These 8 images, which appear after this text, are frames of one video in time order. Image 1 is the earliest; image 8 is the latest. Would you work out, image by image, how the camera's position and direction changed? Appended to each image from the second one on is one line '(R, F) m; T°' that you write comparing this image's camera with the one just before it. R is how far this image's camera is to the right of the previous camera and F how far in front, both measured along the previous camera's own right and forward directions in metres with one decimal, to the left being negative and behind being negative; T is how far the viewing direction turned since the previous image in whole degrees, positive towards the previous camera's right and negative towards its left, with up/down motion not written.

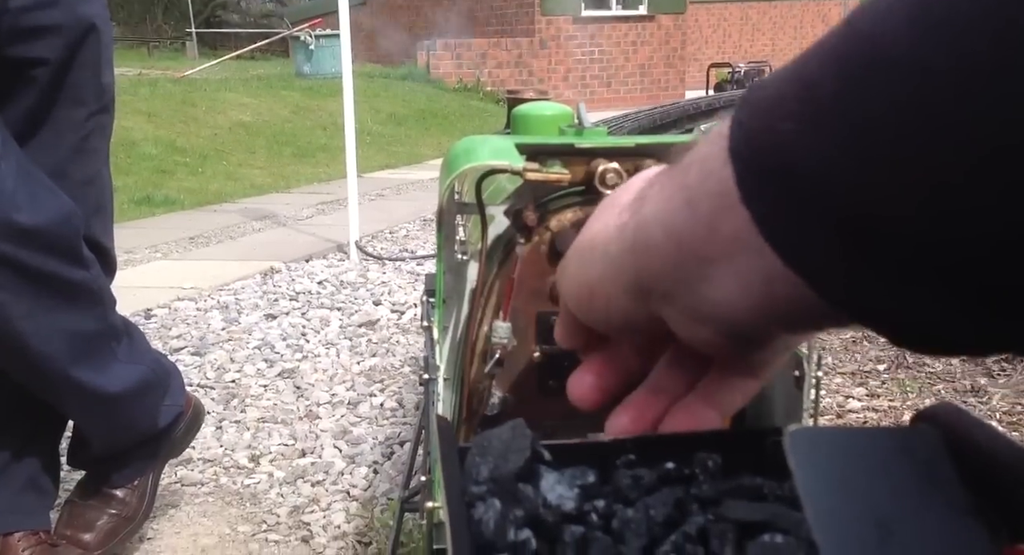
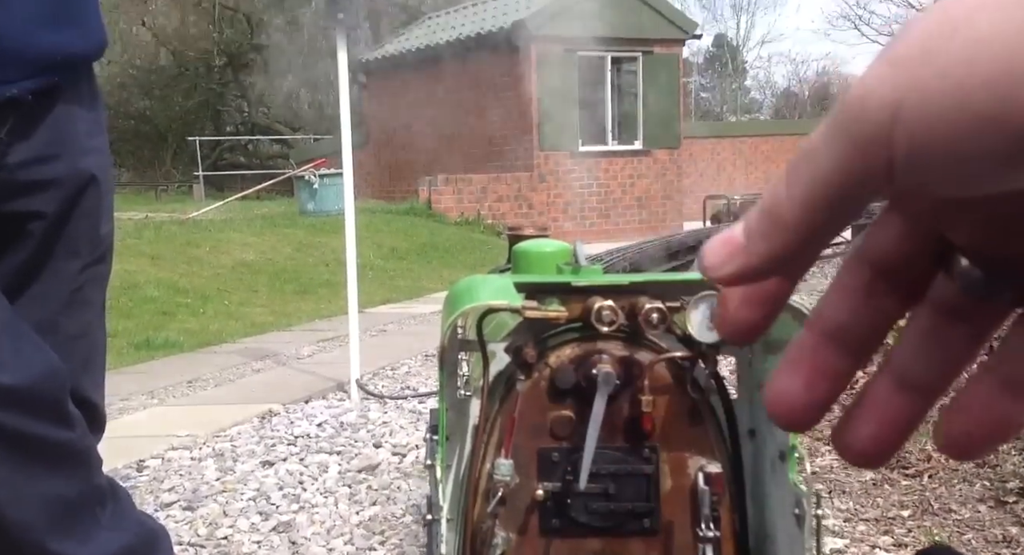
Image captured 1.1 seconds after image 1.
(0.0, +0.1) m; 0°
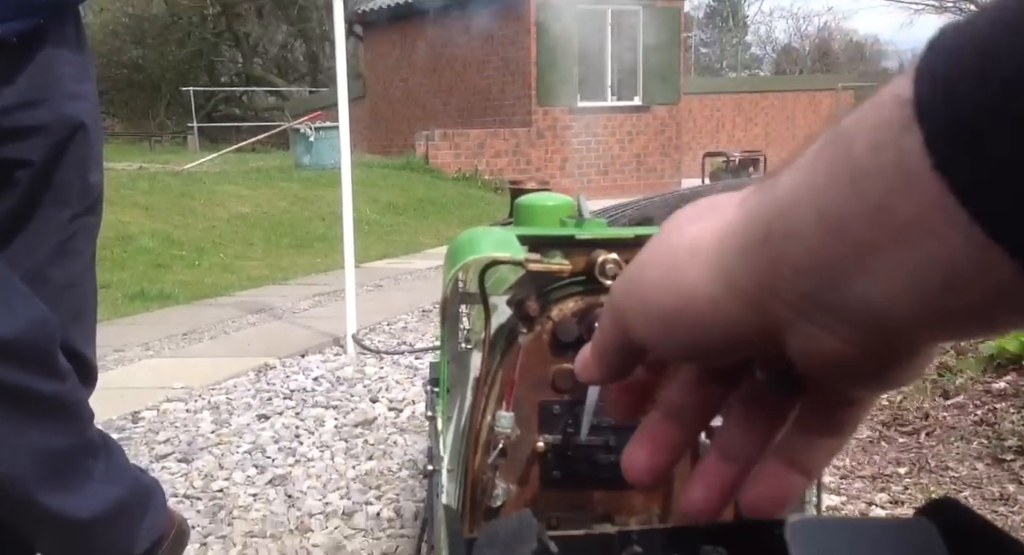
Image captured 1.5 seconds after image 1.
(0.0, 0.0) m; 0°
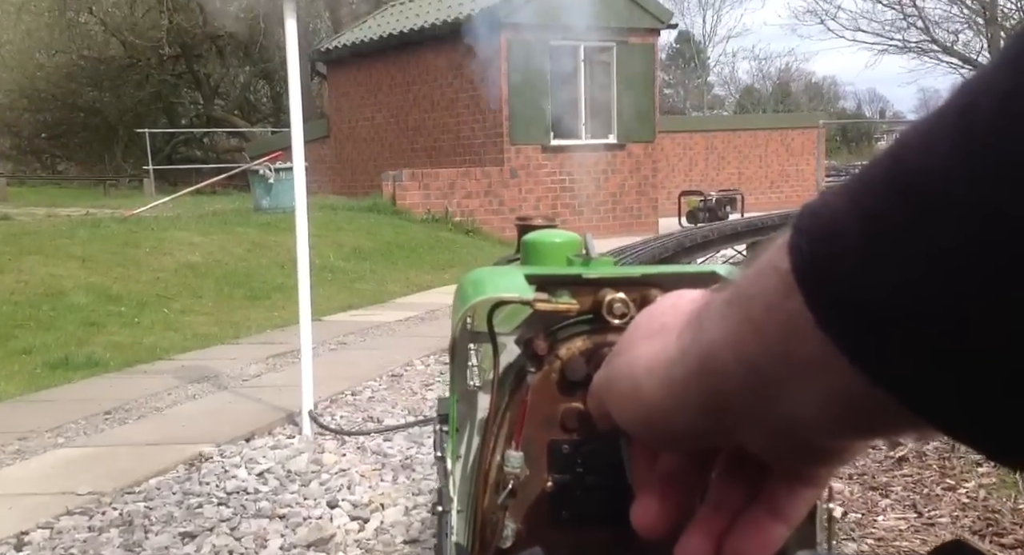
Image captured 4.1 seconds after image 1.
(-0.1, +0.8) m; +2°
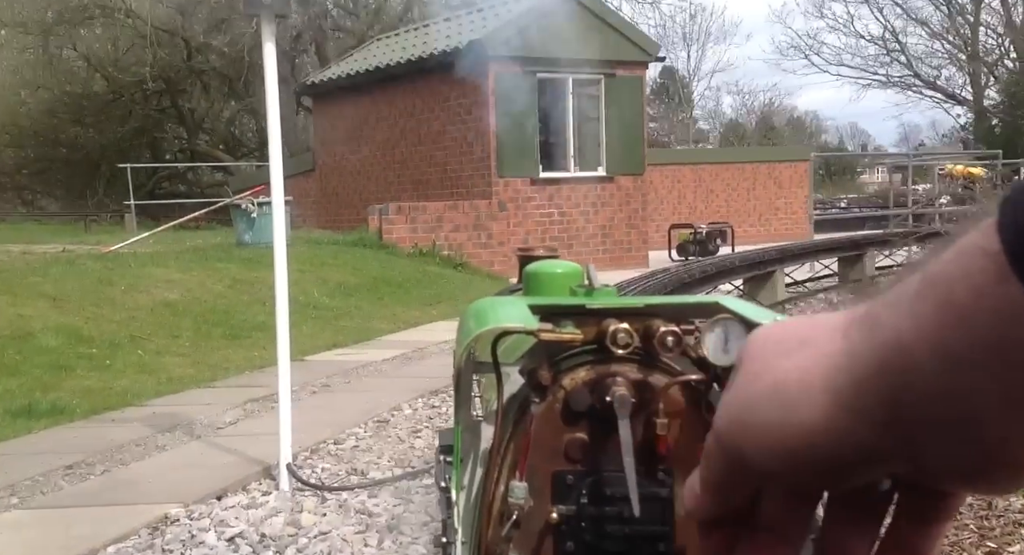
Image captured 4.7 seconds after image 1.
(0.0, +0.3) m; +1°
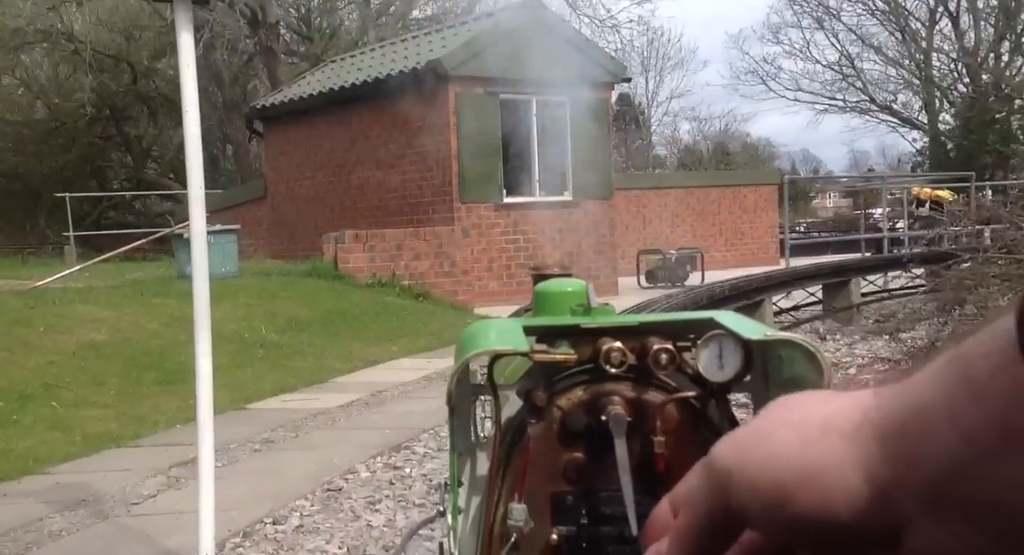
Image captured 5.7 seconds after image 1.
(-0.1, +0.8) m; +2°
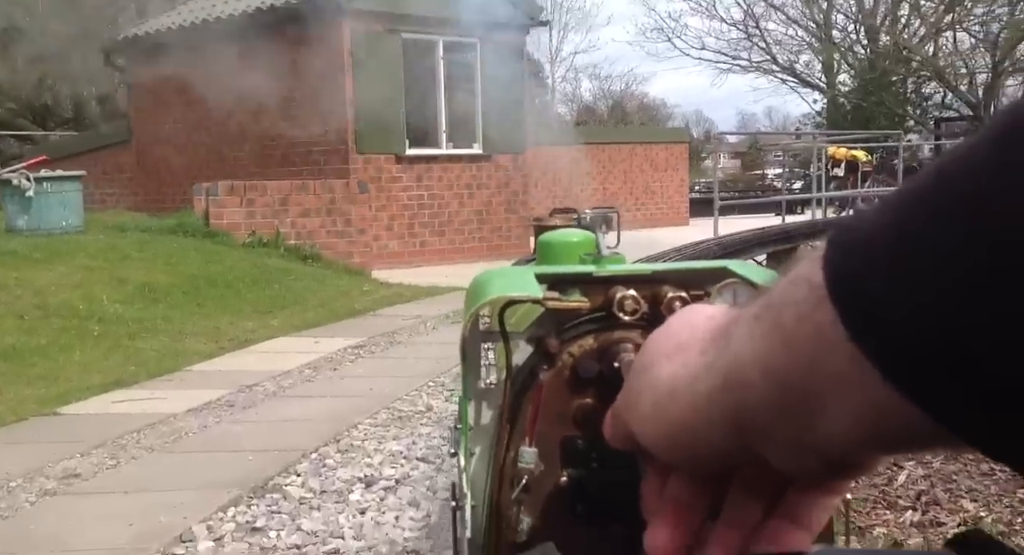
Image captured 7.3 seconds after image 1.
(-0.1, +1.7) m; +6°
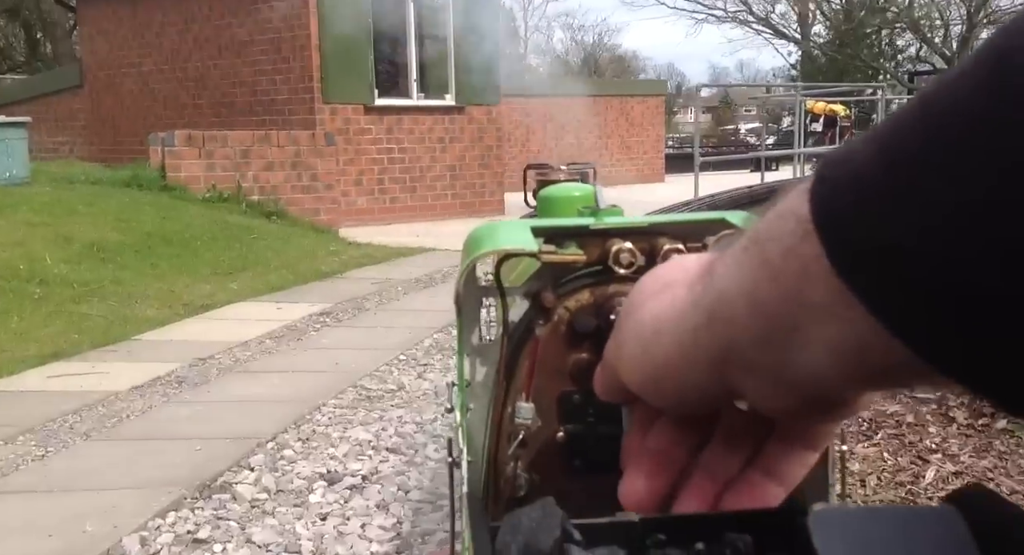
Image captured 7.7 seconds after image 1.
(0.0, +0.5) m; +2°
